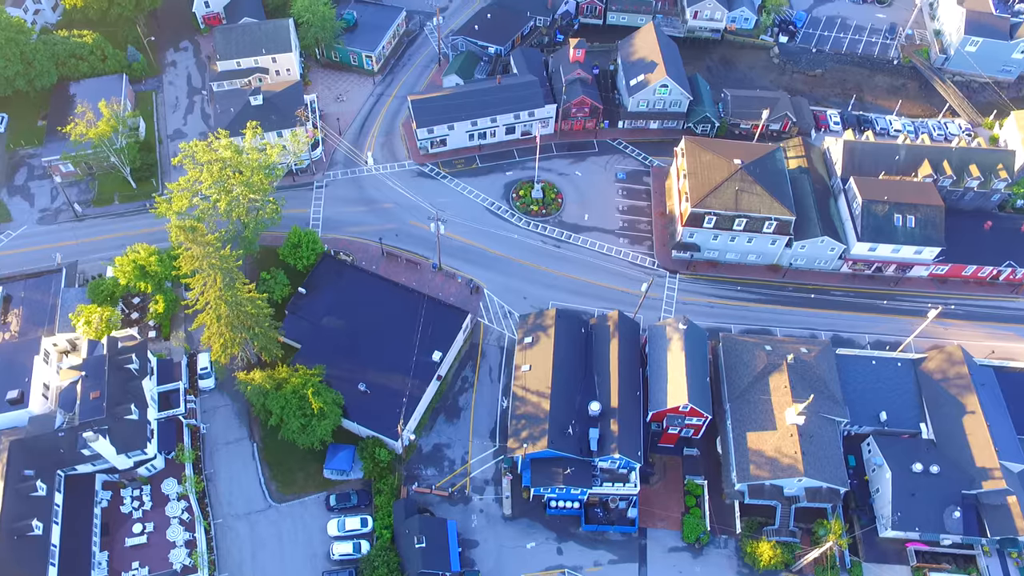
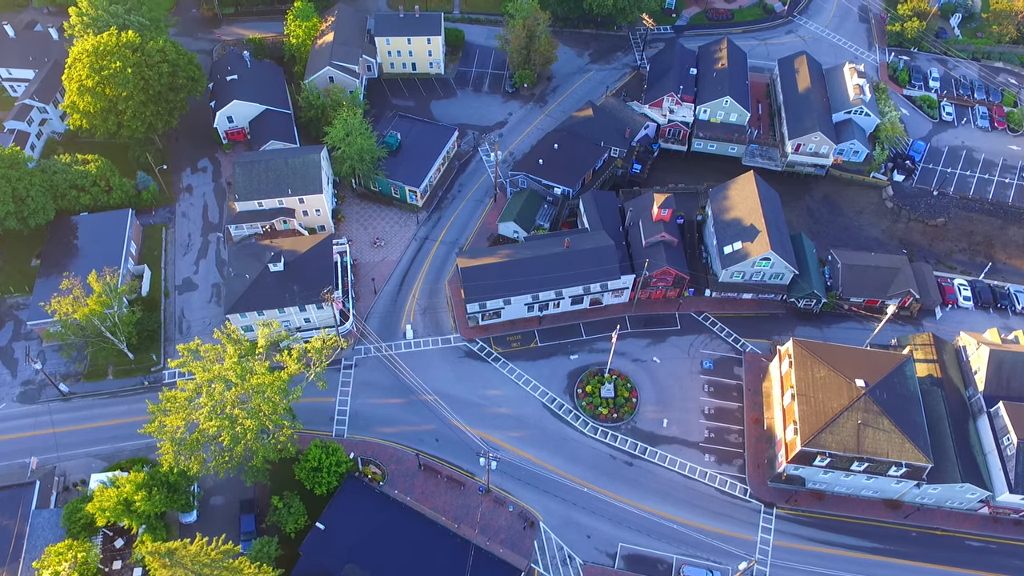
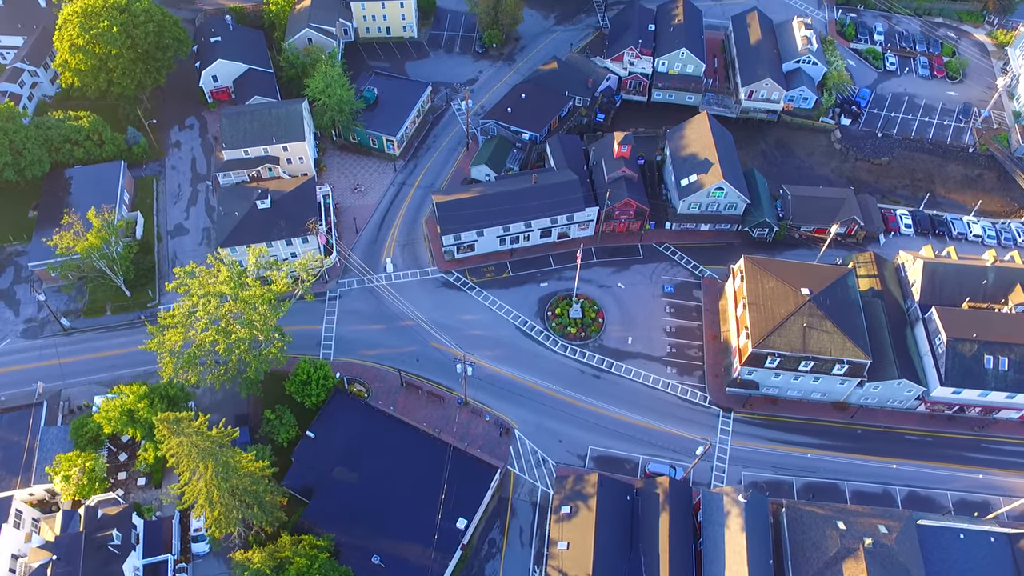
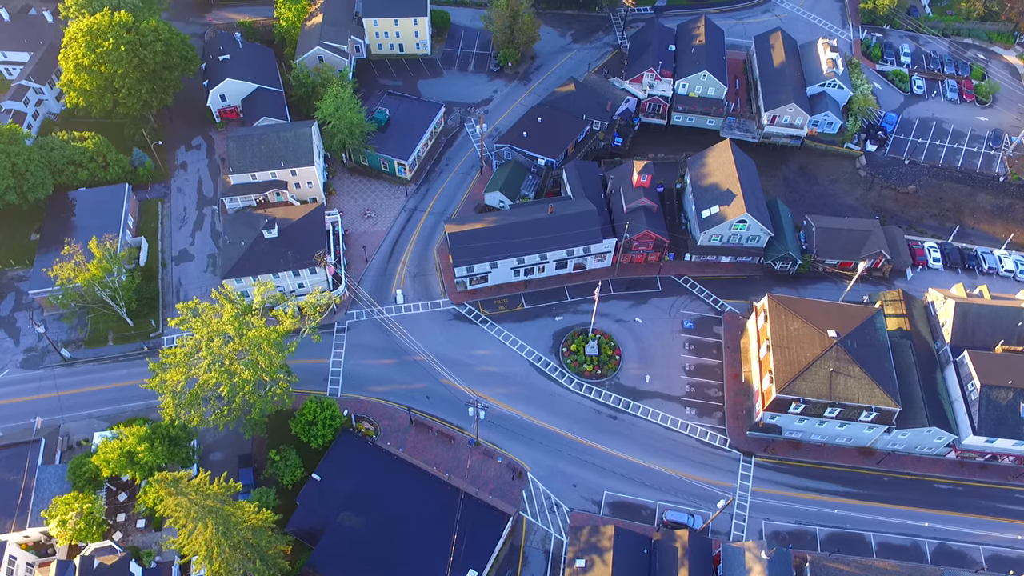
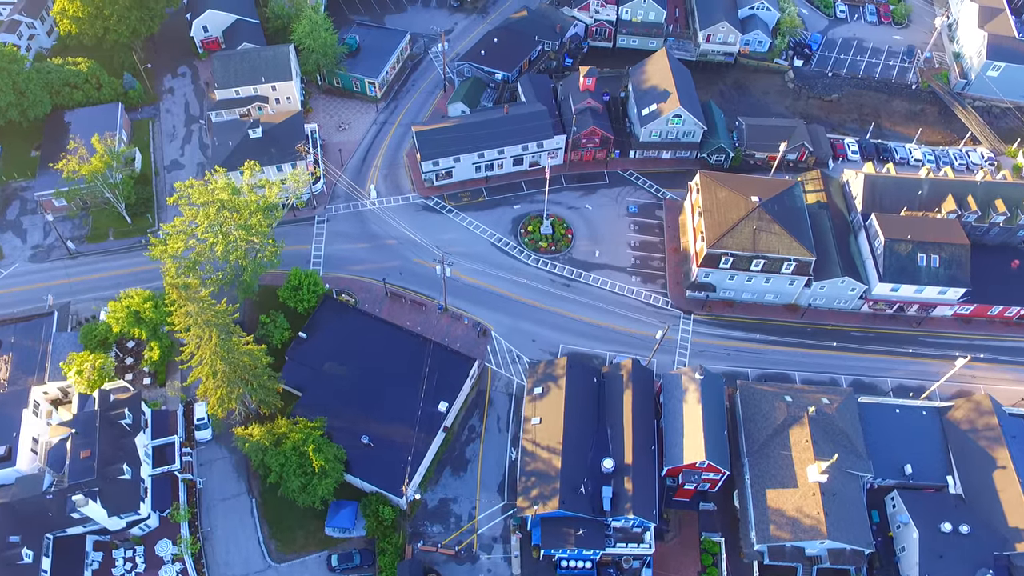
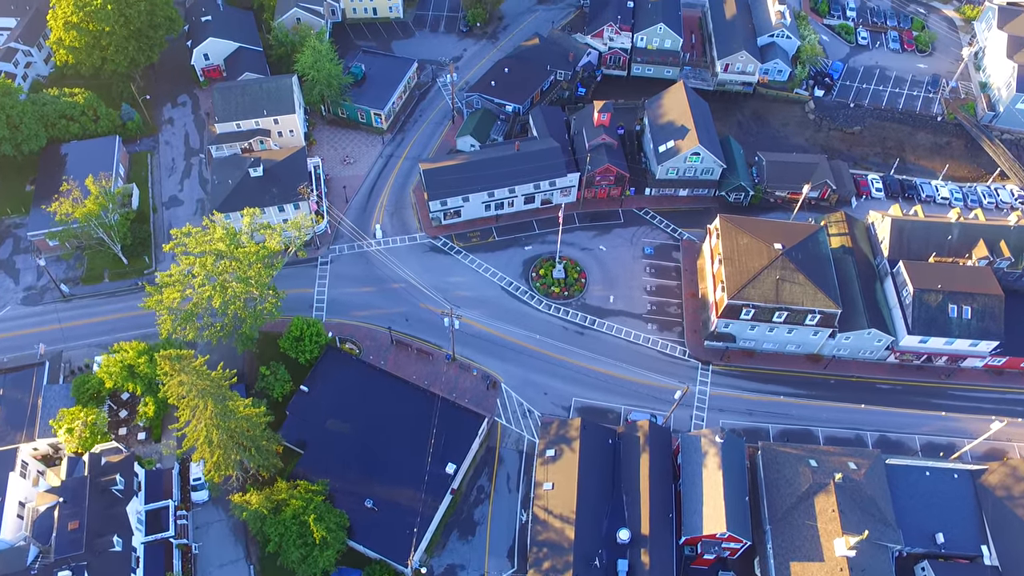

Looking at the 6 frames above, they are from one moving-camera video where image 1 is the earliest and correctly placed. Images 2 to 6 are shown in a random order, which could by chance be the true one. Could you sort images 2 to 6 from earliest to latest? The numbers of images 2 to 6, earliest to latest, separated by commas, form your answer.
5, 6, 3, 4, 2
